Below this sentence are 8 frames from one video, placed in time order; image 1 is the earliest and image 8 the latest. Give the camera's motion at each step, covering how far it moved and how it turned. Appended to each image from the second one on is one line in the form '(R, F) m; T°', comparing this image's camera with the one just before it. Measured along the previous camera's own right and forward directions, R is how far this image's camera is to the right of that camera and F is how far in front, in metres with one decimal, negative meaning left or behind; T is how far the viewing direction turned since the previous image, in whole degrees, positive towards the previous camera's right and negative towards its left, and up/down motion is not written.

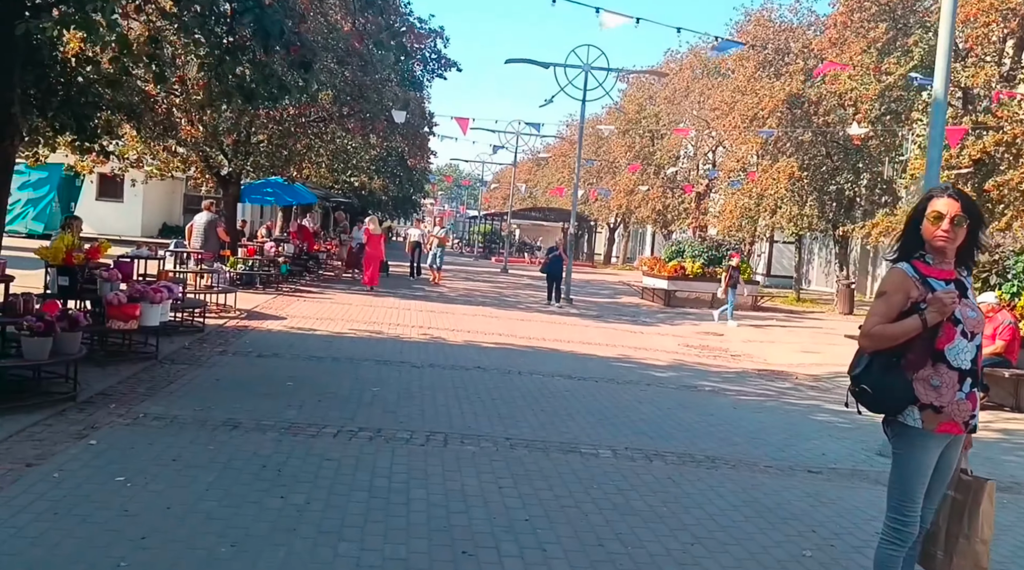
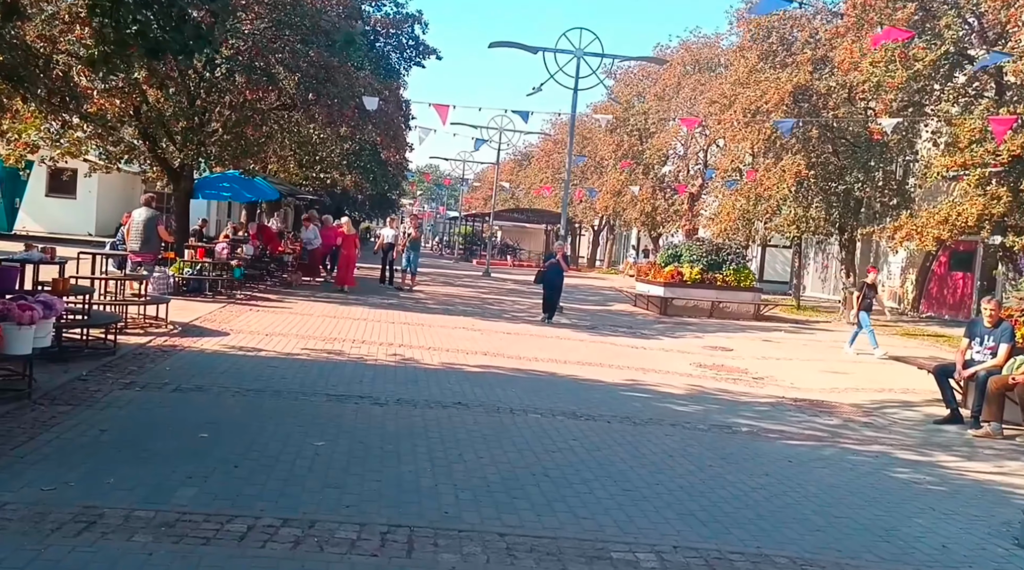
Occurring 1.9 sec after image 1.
(-0.1, +2.5) m; +1°
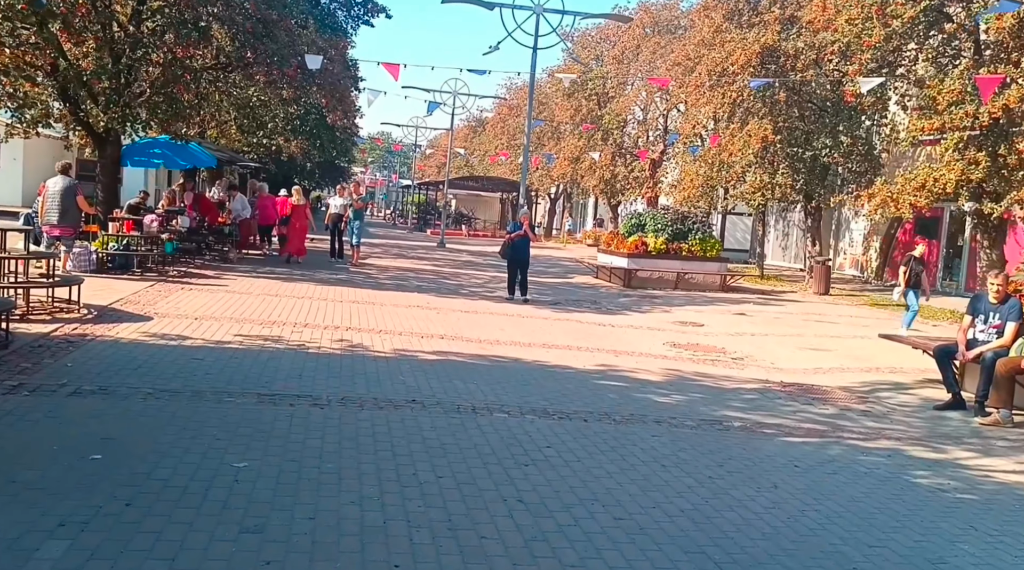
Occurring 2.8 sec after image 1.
(0.0, +1.3) m; +2°
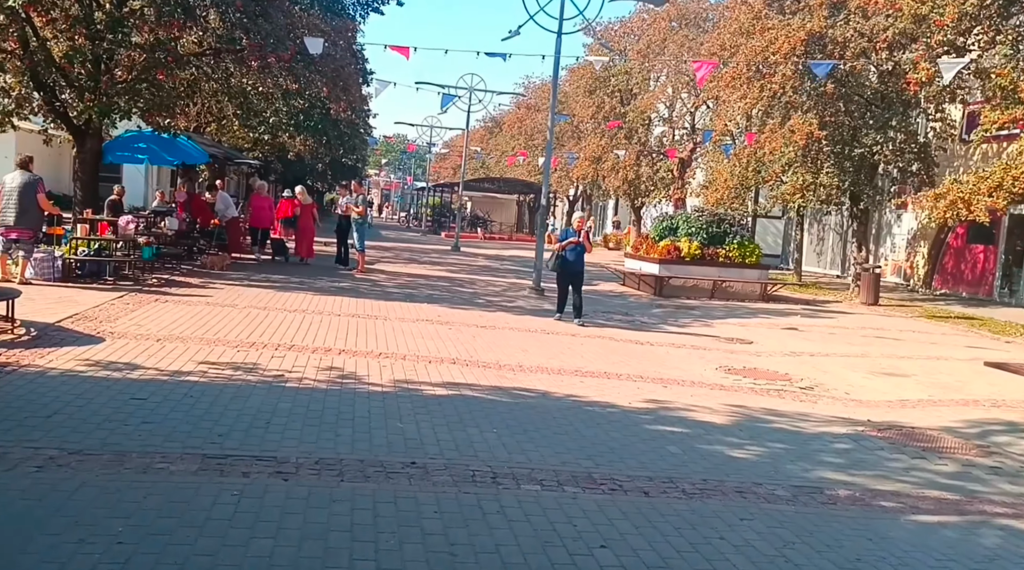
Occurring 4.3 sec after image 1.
(-0.1, +2.2) m; -1°
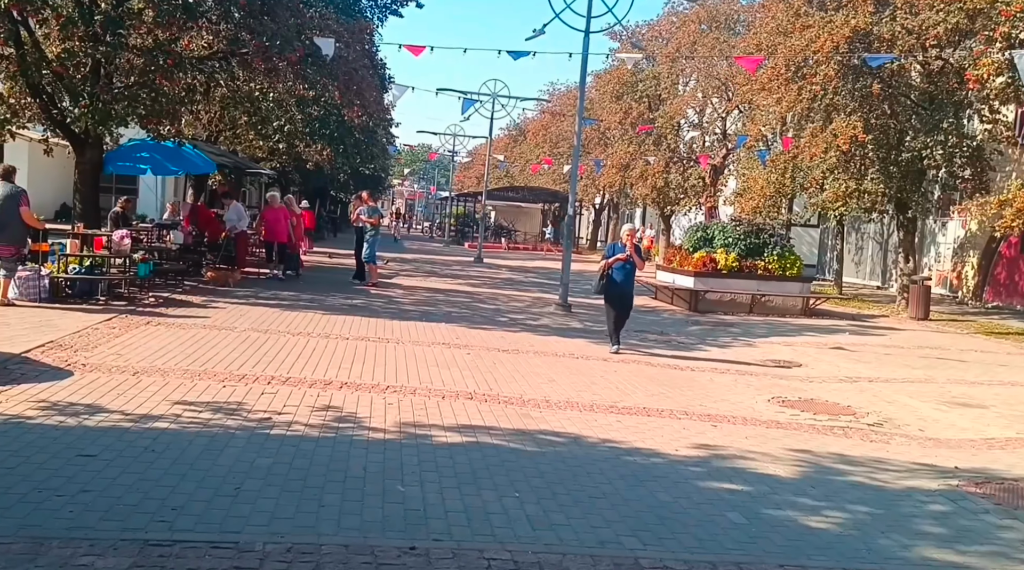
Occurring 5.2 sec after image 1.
(0.0, +1.3) m; -1°
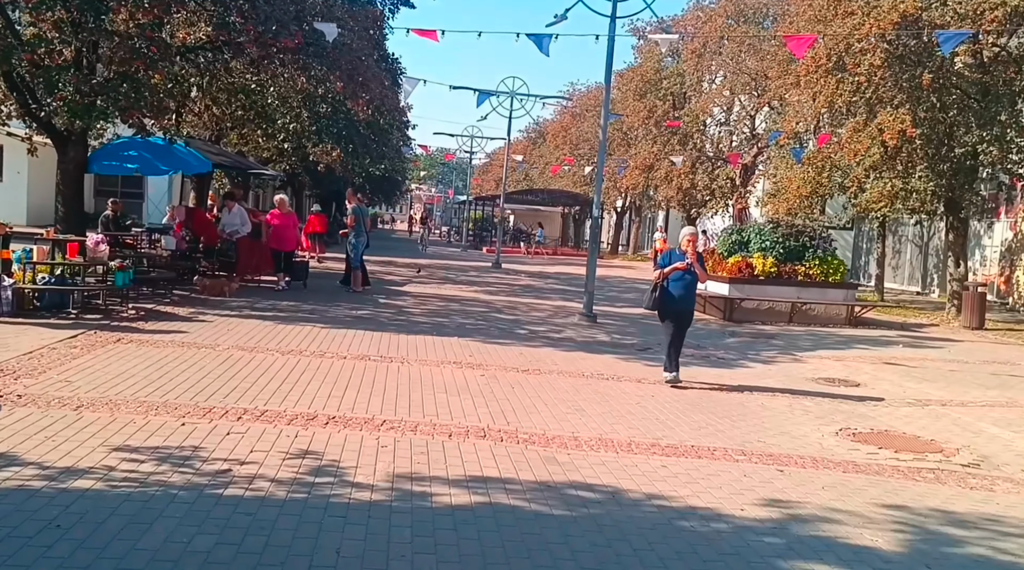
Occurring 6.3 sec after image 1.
(0.0, +1.6) m; -1°
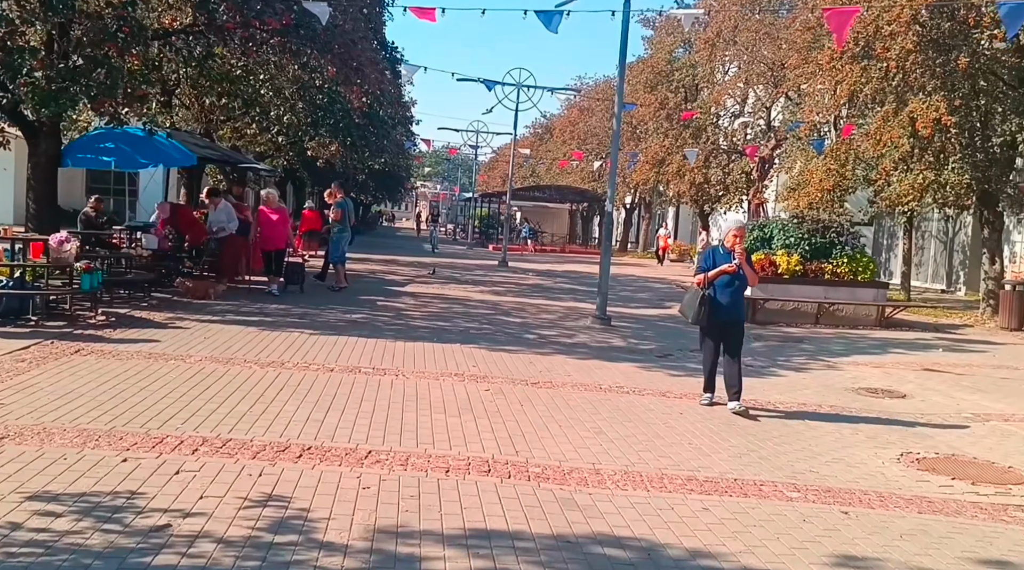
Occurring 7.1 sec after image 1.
(0.0, +1.3) m; 0°
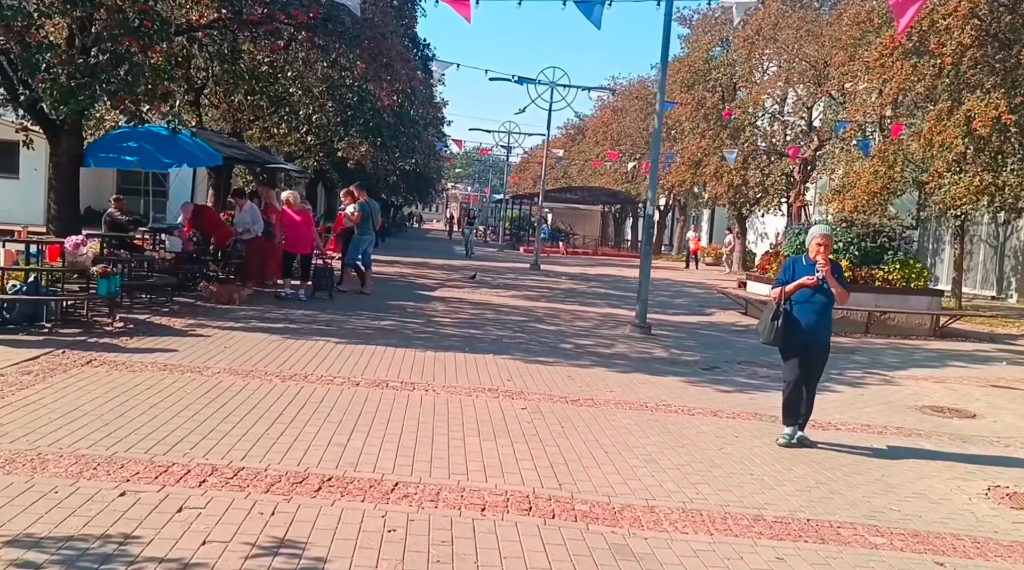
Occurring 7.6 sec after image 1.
(-0.1, +0.7) m; -2°
